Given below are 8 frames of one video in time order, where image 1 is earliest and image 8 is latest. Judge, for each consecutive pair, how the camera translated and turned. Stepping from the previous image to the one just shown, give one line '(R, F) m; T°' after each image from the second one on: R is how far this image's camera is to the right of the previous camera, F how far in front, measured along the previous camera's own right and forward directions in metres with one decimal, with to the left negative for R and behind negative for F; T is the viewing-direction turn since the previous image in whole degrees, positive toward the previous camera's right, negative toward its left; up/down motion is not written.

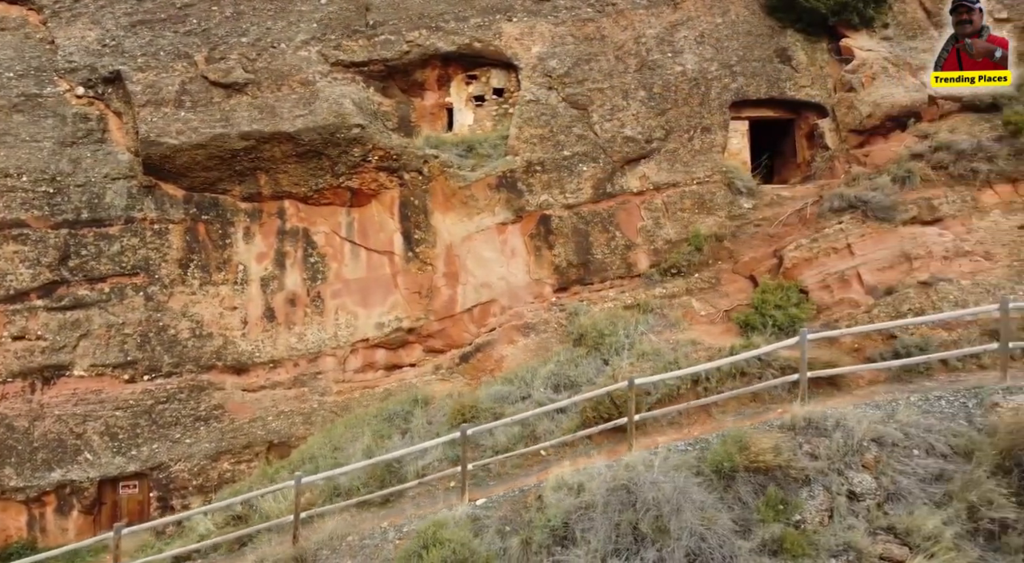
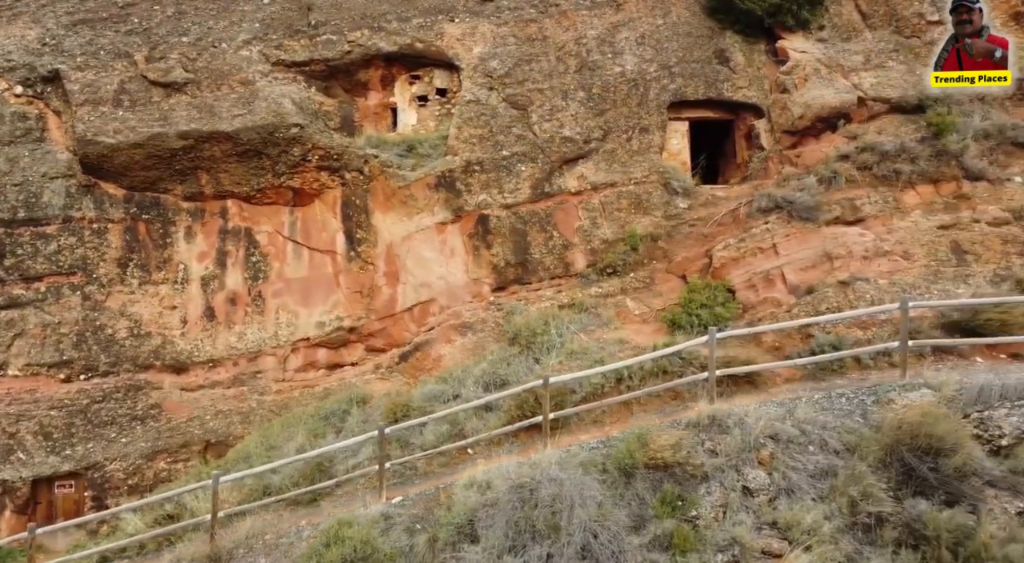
(+0.7, -0.1) m; +1°
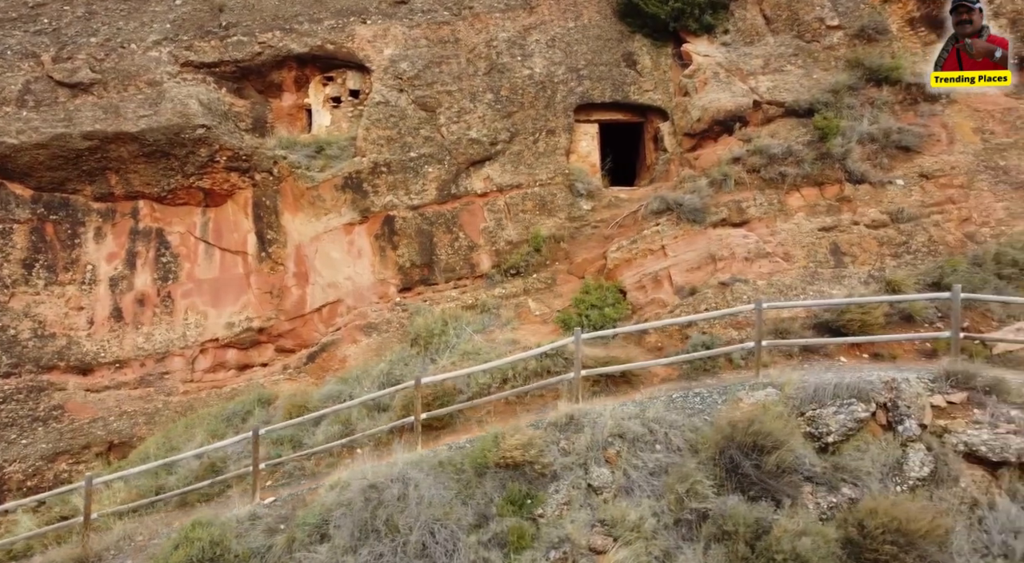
(+1.0, -0.1) m; +1°
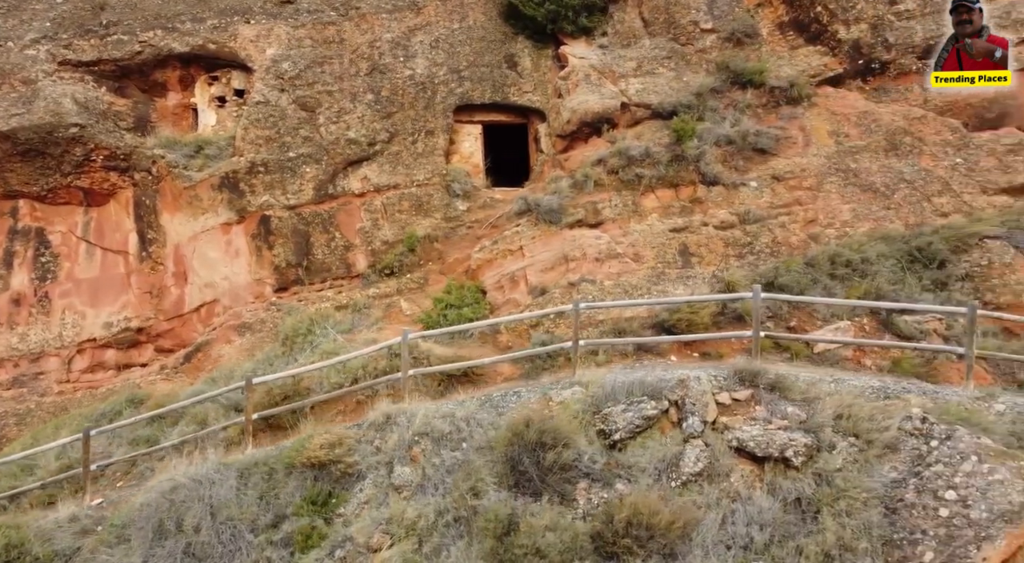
(+1.4, -0.1) m; +2°
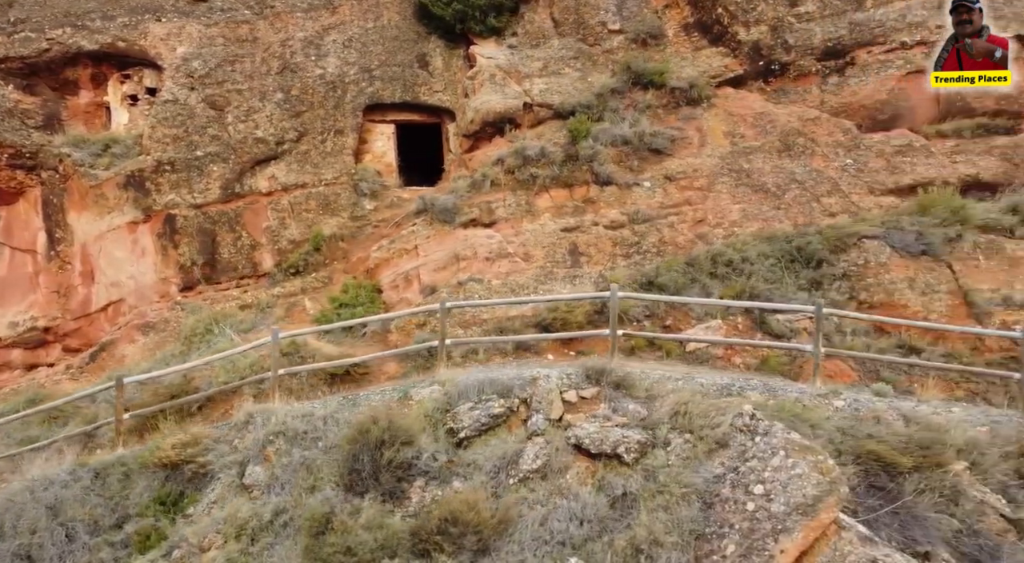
(+1.0, -0.1) m; +1°
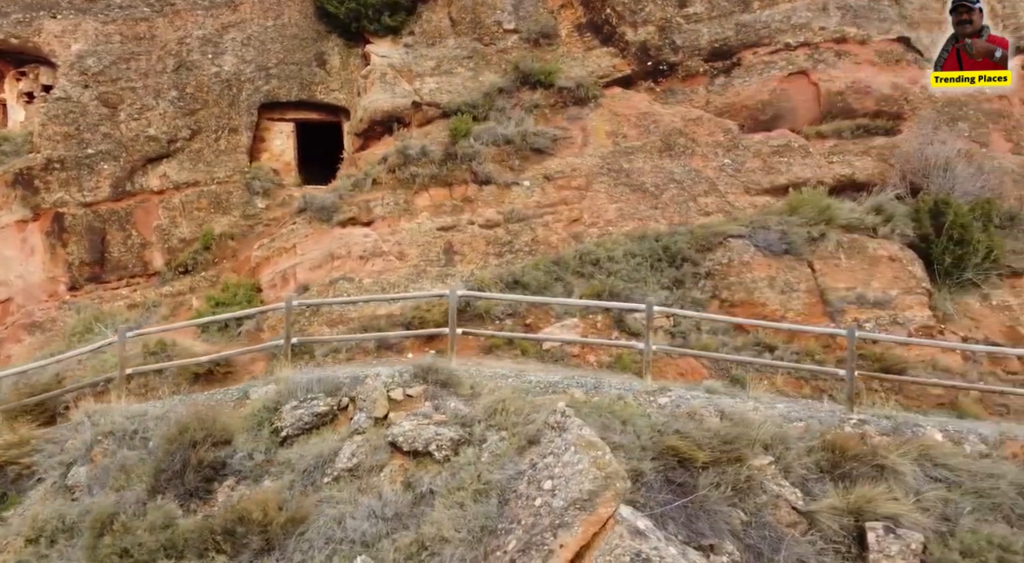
(+1.2, 0.0) m; +1°
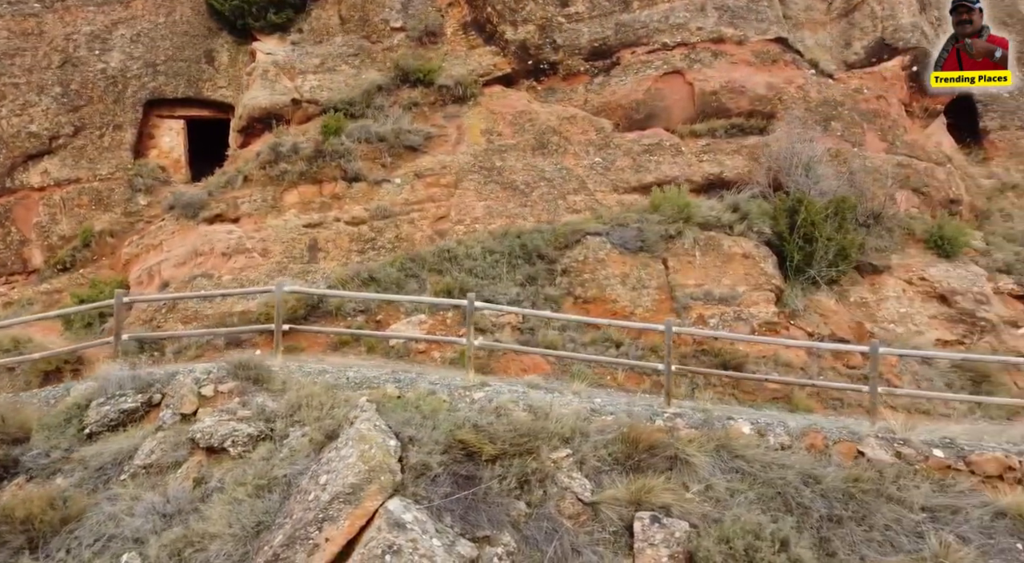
(+1.3, -0.1) m; +1°
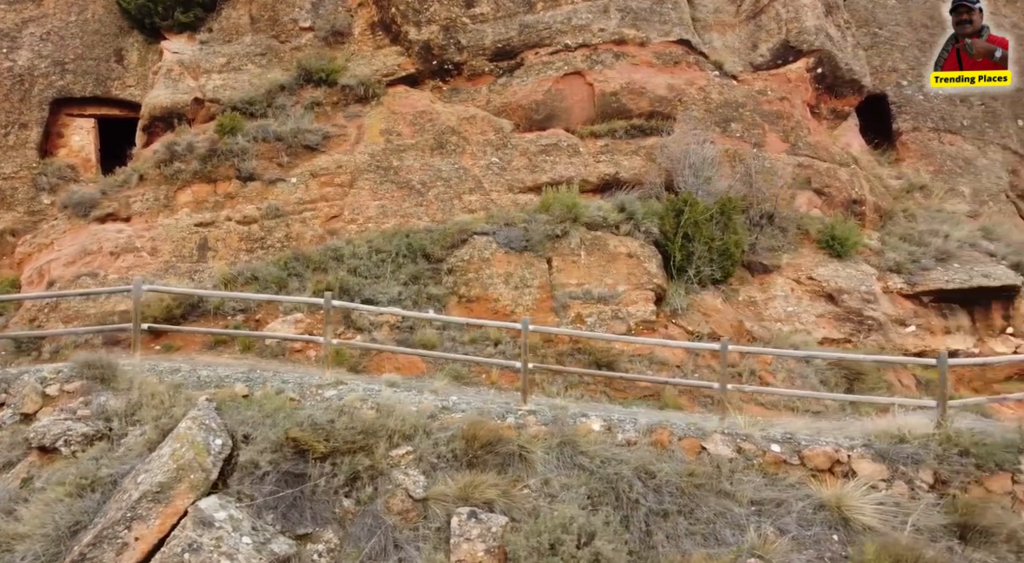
(+1.1, -0.1) m; +1°
